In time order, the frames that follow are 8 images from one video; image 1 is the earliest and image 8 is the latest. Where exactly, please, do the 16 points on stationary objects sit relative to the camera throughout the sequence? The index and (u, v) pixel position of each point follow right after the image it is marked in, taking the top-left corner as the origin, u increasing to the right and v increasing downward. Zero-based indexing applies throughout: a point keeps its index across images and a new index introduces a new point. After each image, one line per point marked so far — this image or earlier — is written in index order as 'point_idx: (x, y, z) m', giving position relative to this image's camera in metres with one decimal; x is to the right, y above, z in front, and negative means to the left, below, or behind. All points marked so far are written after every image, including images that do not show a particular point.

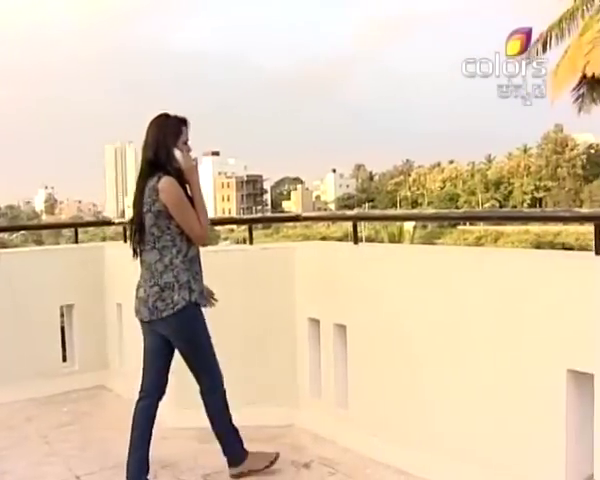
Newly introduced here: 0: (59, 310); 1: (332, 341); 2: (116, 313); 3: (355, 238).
0: (-2.9, -0.8, +4.7) m
1: (+0.4, -1.1, +4.2) m
2: (-2.2, -0.9, +4.6) m
3: (+0.6, 0.0, +4.2) m
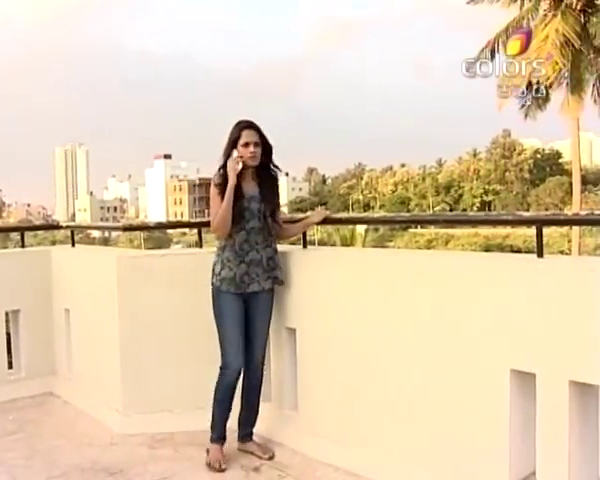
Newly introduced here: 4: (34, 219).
0: (-3.5, -0.9, +4.6) m
1: (-0.2, -1.1, +4.2) m
2: (-2.8, -0.9, +4.6) m
3: (+0.1, 0.0, +4.2) m
4: (-3.3, +0.3, +4.9) m
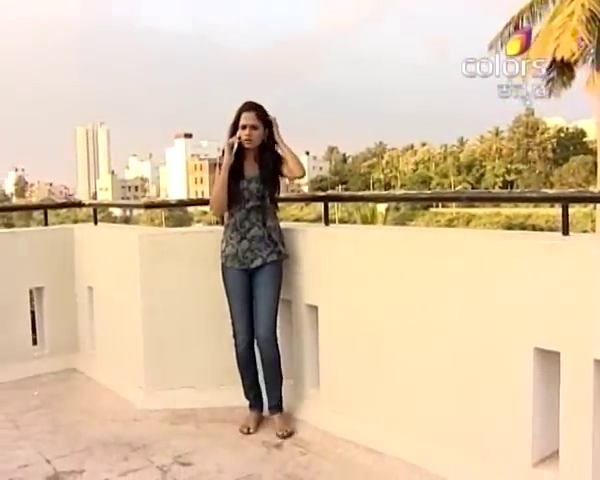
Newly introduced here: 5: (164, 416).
0: (-3.3, -0.6, +4.6) m
1: (+0.1, -0.9, +4.2) m
2: (-2.5, -0.7, +4.6) m
3: (+0.3, +0.2, +4.2) m
4: (-3.1, +0.5, +4.9) m
5: (-1.4, -1.8, +4.0) m
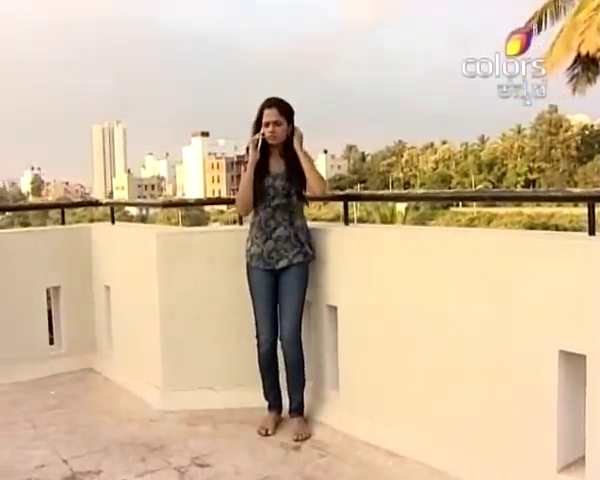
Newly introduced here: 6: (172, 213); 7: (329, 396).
0: (-3.1, -0.6, +4.6) m
1: (+0.3, -0.9, +4.2) m
2: (-2.3, -0.7, +4.6) m
3: (+0.5, +0.2, +4.1) m
4: (-2.9, +0.5, +4.9) m
5: (-1.2, -1.8, +4.0) m
6: (-1.4, +0.3, +4.3) m
7: (+0.3, -1.7, +4.2) m
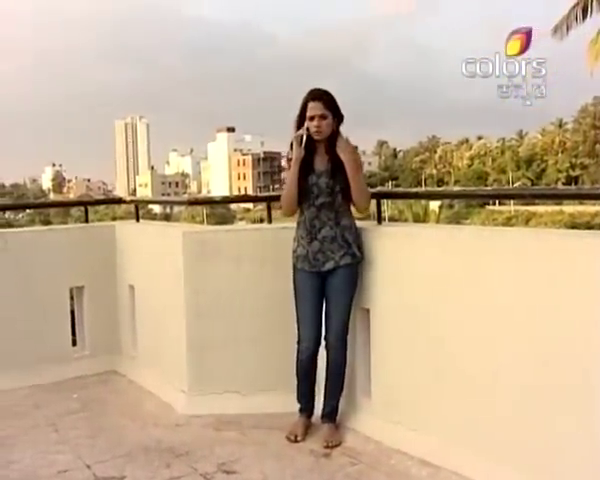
0: (-2.7, -0.6, +4.5) m
1: (+0.6, -0.9, +4.0) m
2: (-2.0, -0.7, +4.5) m
3: (+0.8, +0.2, +4.0) m
4: (-2.6, +0.6, +4.8) m
5: (-0.9, -1.8, +3.8) m
6: (-1.1, +0.3, +4.2) m
7: (+0.6, -1.7, +4.0) m
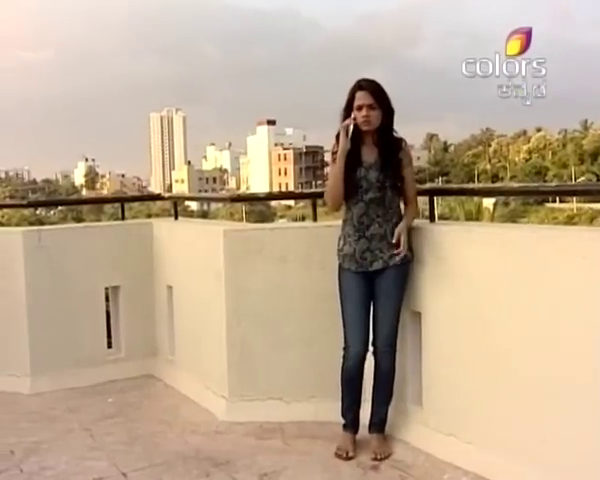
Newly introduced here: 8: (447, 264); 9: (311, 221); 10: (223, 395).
0: (-2.3, -0.6, +4.3) m
1: (+1.0, -0.9, +3.8) m
2: (-1.6, -0.6, +4.3) m
3: (+1.3, +0.2, +3.8) m
4: (-2.1, +0.6, +4.6) m
5: (-0.5, -1.8, +3.6) m
6: (-0.7, +0.3, +4.0) m
7: (+1.1, -1.7, +3.8) m
8: (+1.3, -0.2, +3.5) m
9: (+0.1, +0.2, +3.8) m
10: (-0.8, -1.5, +3.8) m
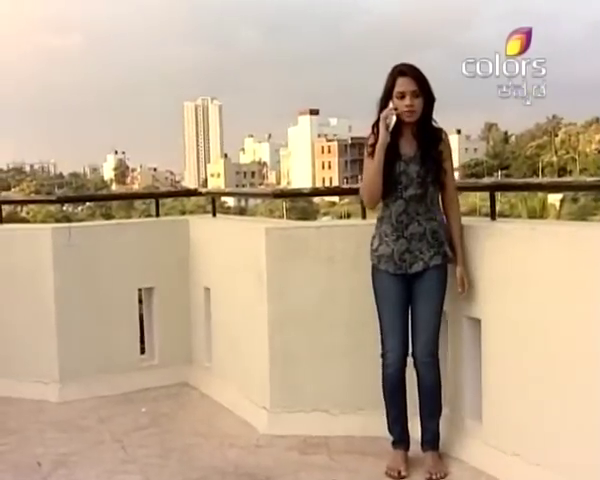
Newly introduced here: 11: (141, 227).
0: (-1.8, -0.6, +4.1) m
1: (+1.5, -0.9, +3.5) m
2: (-1.1, -0.6, +4.0) m
3: (+1.7, +0.3, +3.4) m
4: (-1.7, +0.6, +4.4) m
5: (-0.1, -1.8, +3.4) m
6: (-0.2, +0.3, +3.7) m
7: (+1.5, -1.7, +3.5) m
8: (+1.8, -0.2, +3.2) m
9: (+0.5, +0.2, +3.5) m
10: (-0.3, -1.5, +3.5) m
11: (-1.8, +0.1, +4.0) m
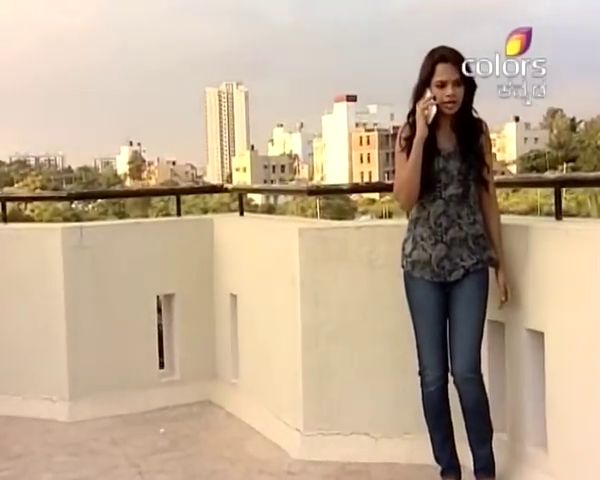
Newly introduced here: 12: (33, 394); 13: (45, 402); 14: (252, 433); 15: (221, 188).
0: (-1.5, -0.6, +3.8) m
1: (+1.8, -0.9, +3.1) m
2: (-0.8, -0.6, +3.7) m
3: (+2.0, +0.2, +3.0) m
4: (-1.3, +0.6, +4.0) m
5: (+0.2, -1.8, +3.0) m
6: (+0.1, +0.3, +3.3) m
7: (+1.8, -1.7, +3.1) m
8: (+2.1, -0.2, +2.8) m
9: (+0.8, +0.2, +3.1) m
10: (0.0, -1.5, +3.1) m
11: (-1.4, +0.1, +3.7) m
12: (-2.6, -1.5, +3.7) m
13: (-2.4, -1.5, +3.6) m
14: (-0.5, -1.7, +3.4) m
15: (-0.9, +0.5, +3.8) m
